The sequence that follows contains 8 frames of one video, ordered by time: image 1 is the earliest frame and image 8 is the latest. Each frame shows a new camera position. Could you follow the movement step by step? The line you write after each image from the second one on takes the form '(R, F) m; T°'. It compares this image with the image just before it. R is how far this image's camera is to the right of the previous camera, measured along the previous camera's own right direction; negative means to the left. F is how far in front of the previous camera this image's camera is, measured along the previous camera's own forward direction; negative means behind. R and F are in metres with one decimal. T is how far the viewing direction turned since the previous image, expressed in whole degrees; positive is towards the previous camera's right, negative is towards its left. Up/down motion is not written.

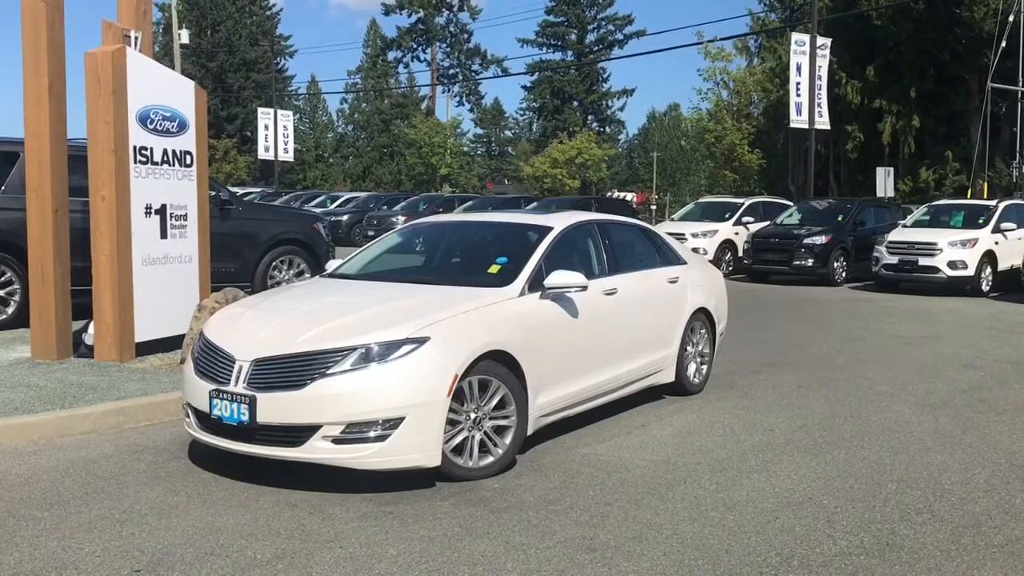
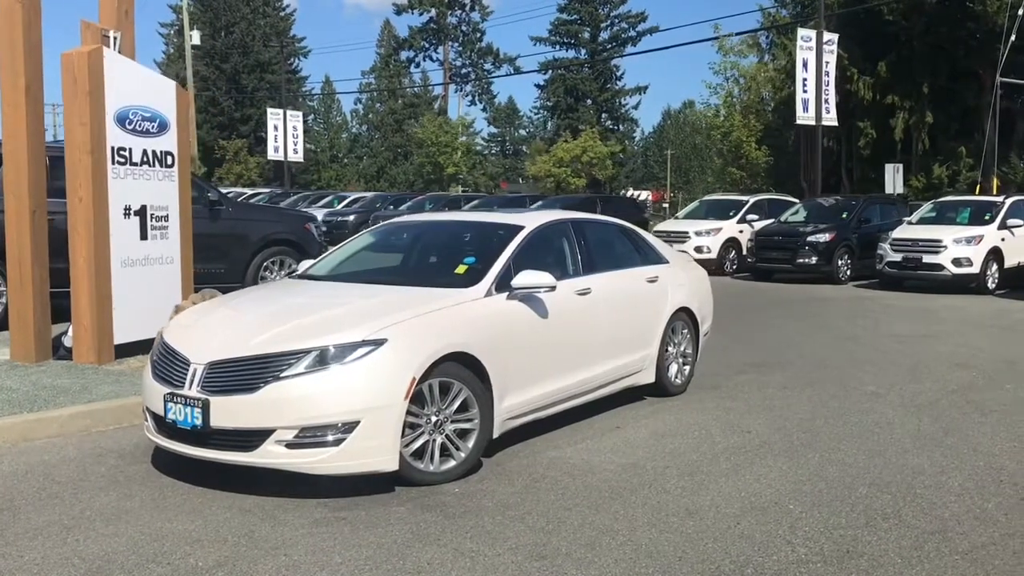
(+0.3, +0.1) m; -1°
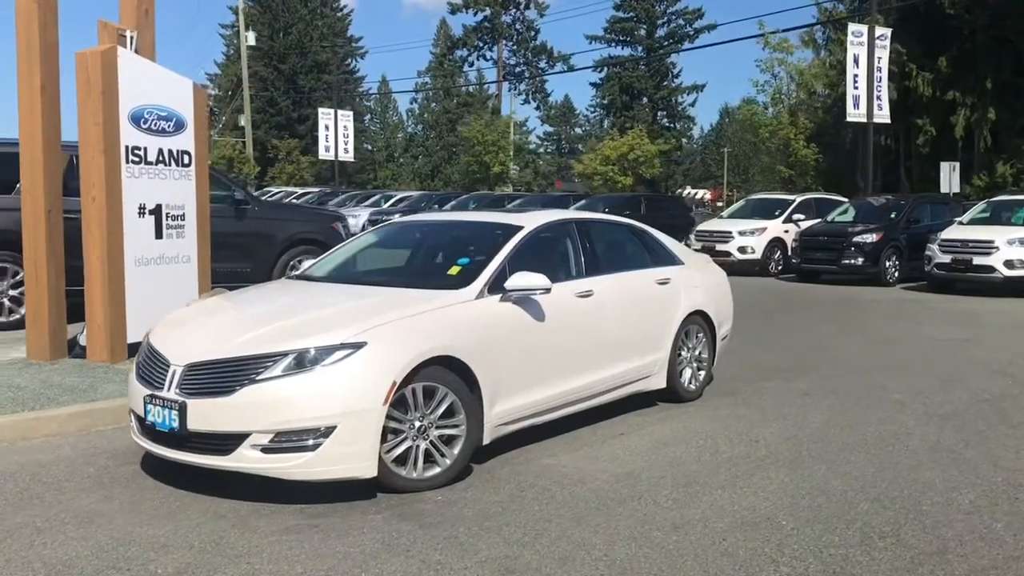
(+0.4, +0.2) m; -3°
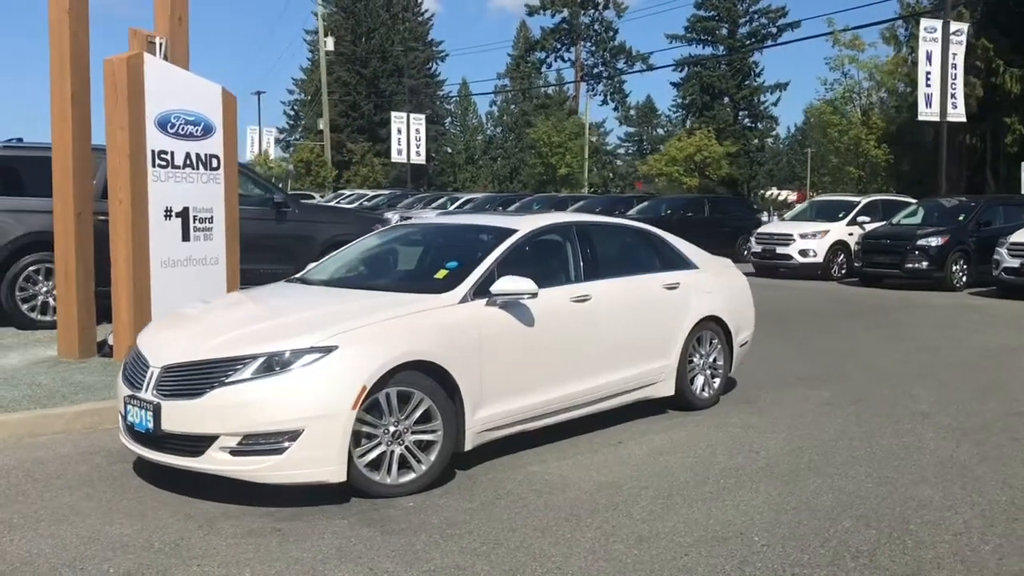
(+0.6, +0.1) m; -5°
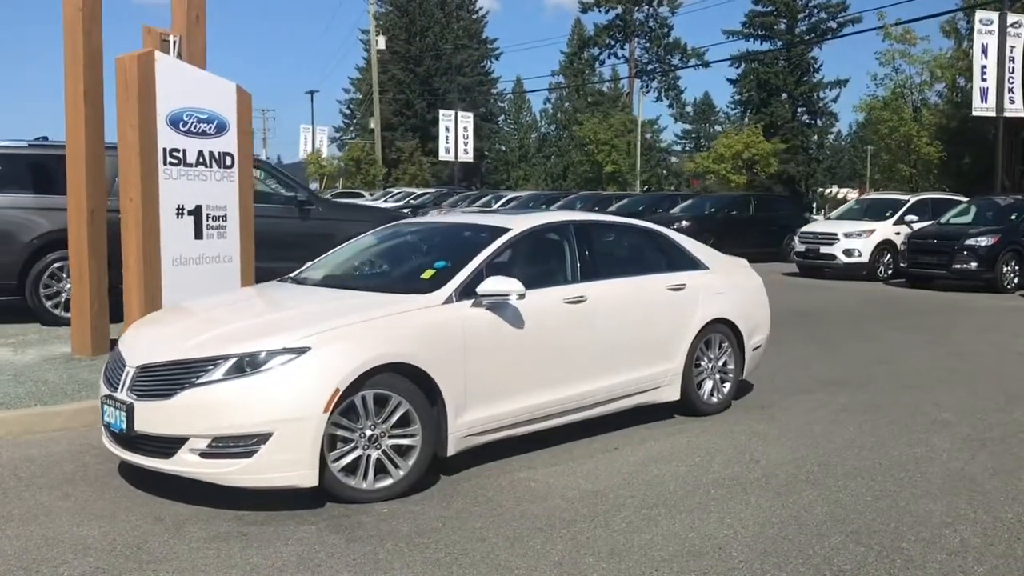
(+0.4, +0.2) m; -3°
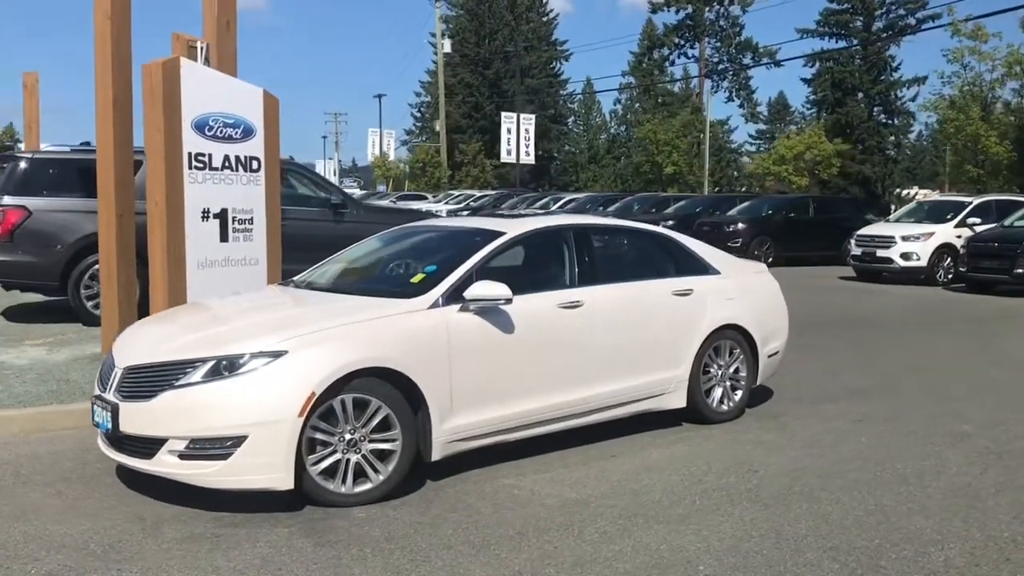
(+0.5, +0.1) m; -4°
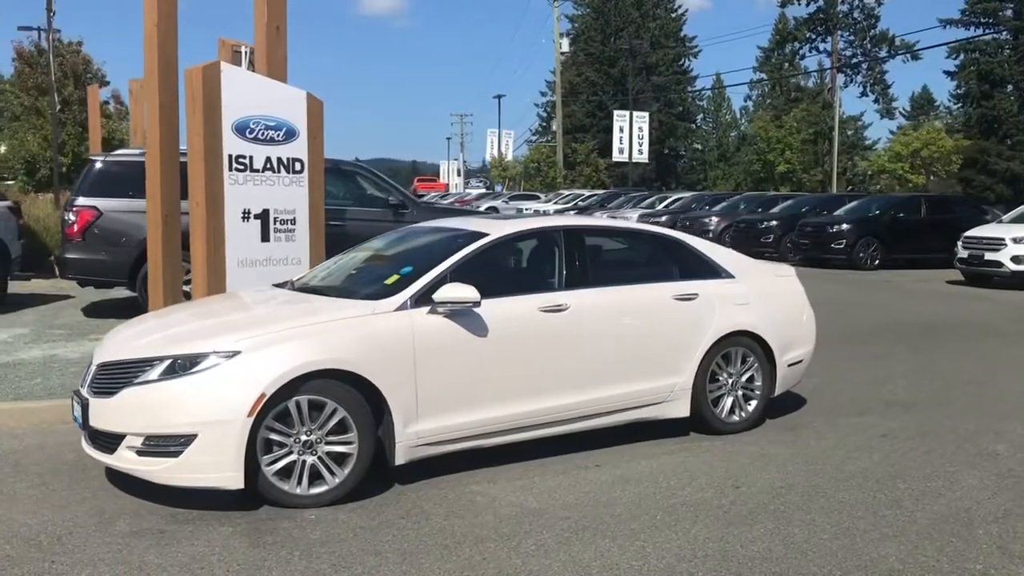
(+1.0, +0.2) m; -8°
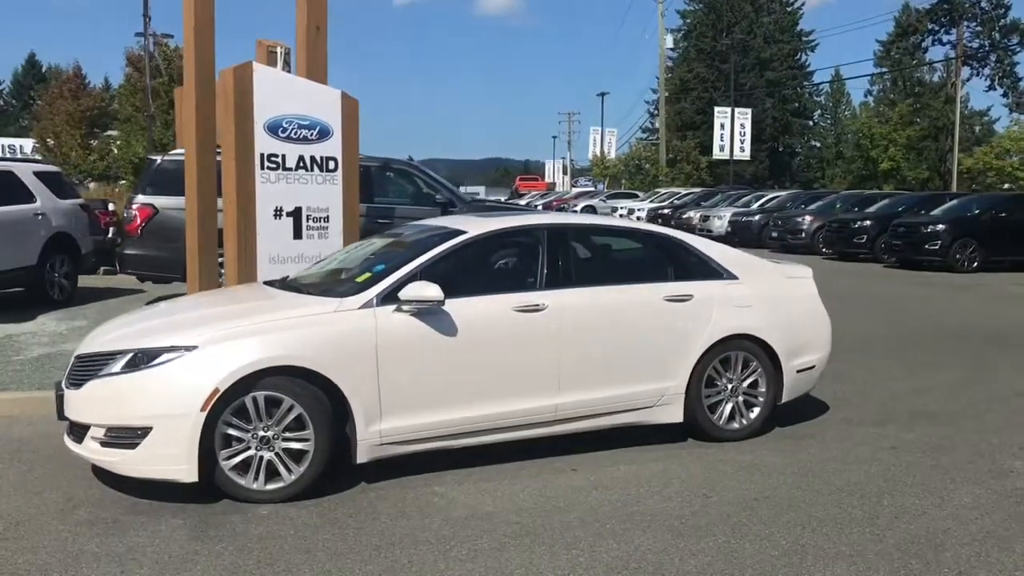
(+0.9, +0.2) m; -7°
